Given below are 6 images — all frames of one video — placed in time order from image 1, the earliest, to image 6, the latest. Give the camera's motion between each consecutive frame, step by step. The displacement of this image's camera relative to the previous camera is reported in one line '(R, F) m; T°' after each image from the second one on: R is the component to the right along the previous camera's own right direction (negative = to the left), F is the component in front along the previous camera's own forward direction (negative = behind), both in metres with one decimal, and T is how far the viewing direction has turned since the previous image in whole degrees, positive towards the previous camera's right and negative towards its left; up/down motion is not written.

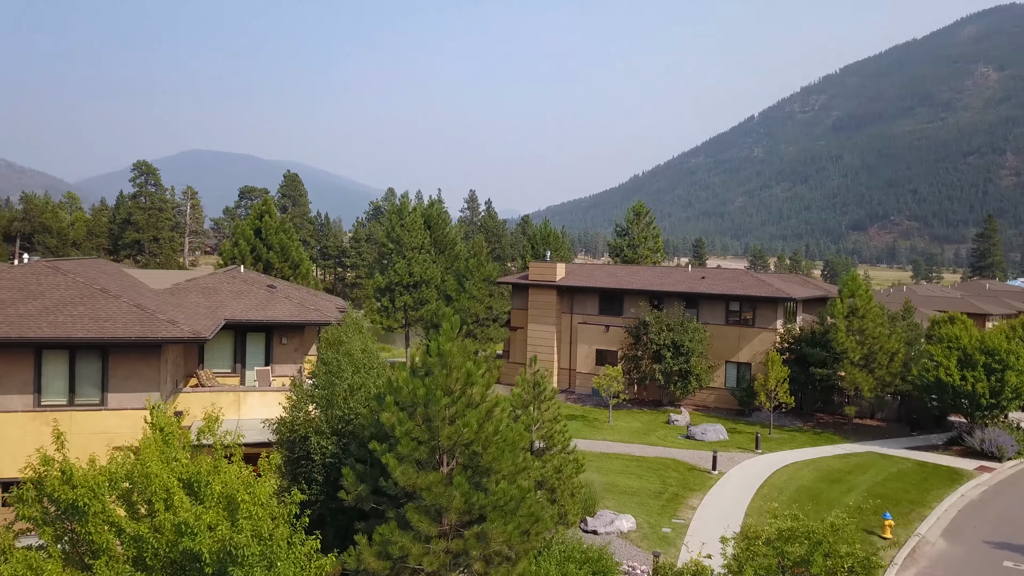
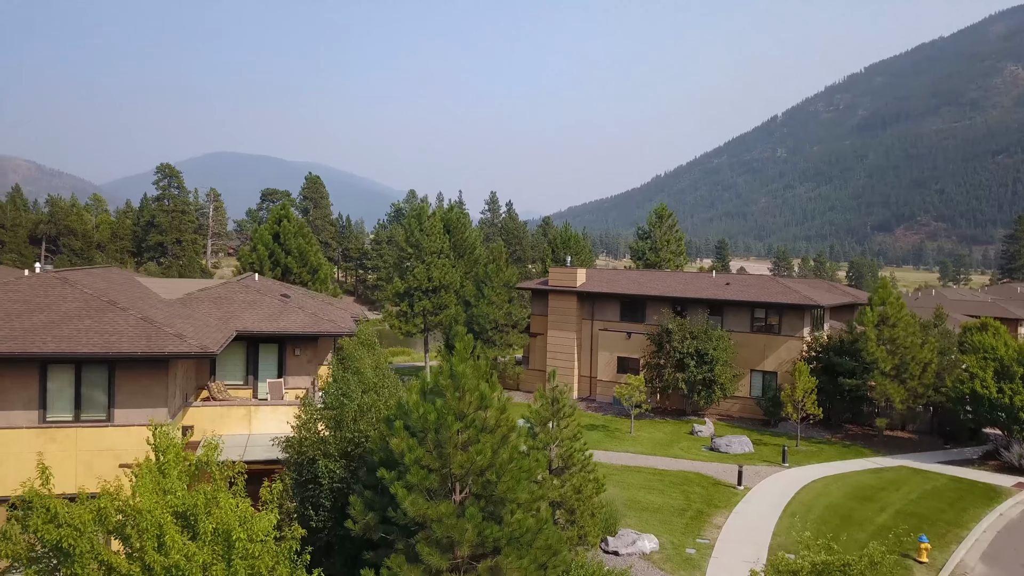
(0.0, +0.4) m; -1°
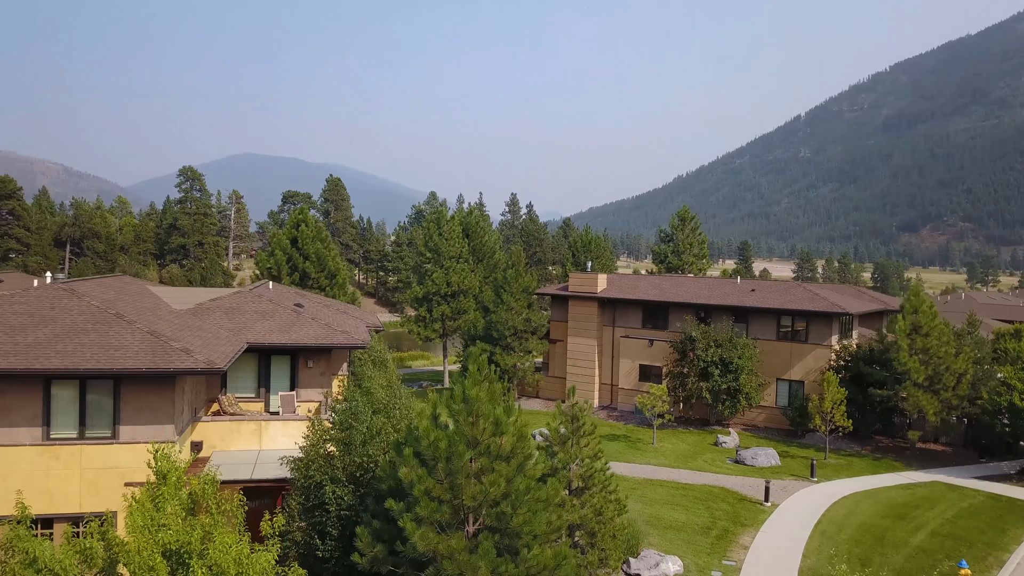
(0.0, +0.5) m; -1°
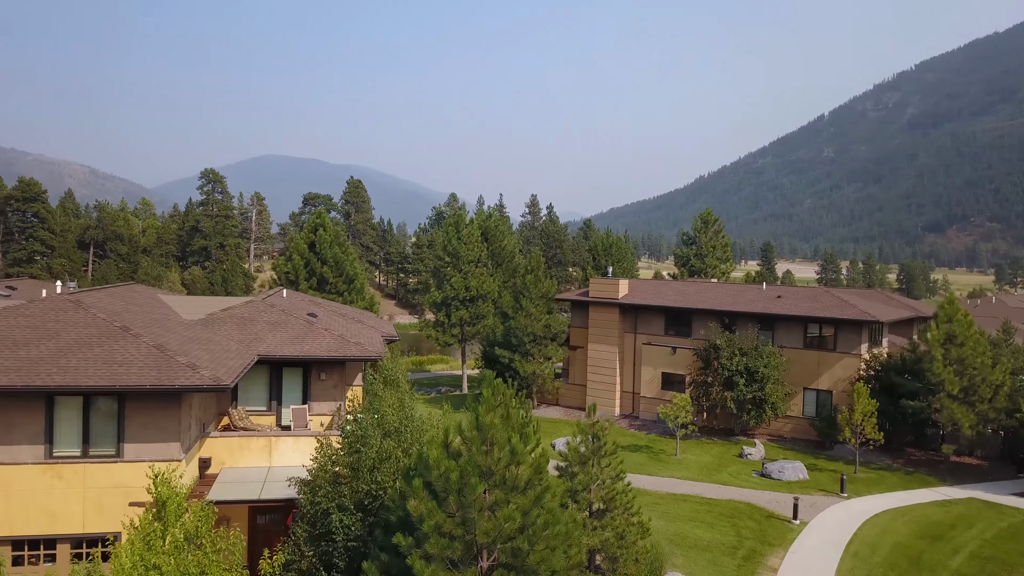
(0.0, +0.5) m; -1°
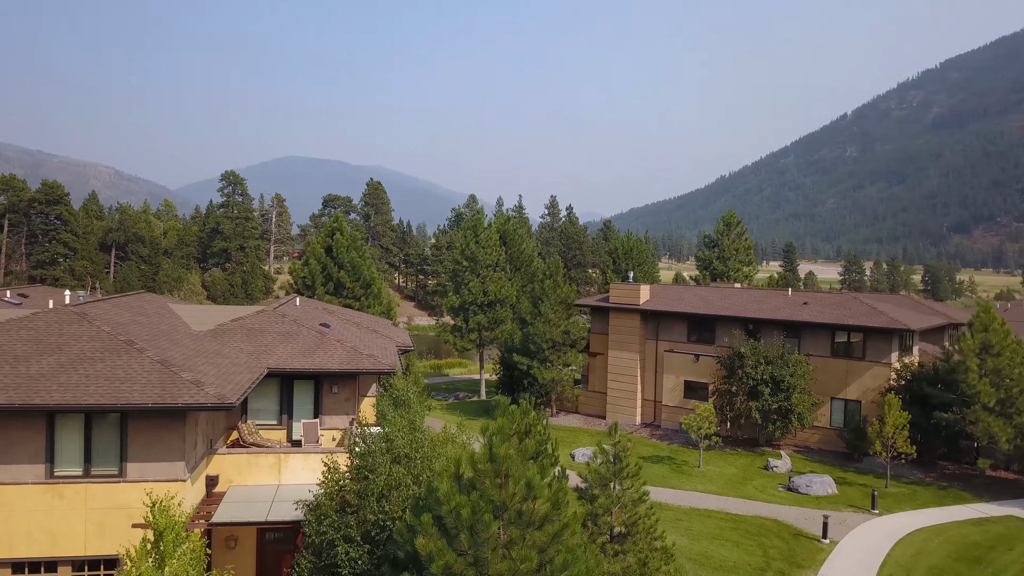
(0.0, +0.5) m; -1°
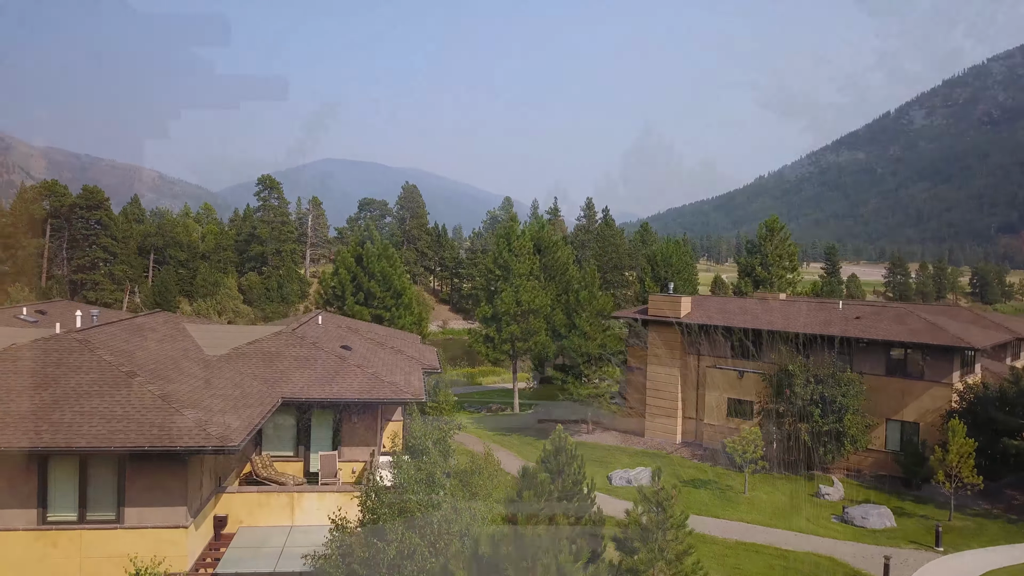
(+0.1, +1.0) m; -3°
